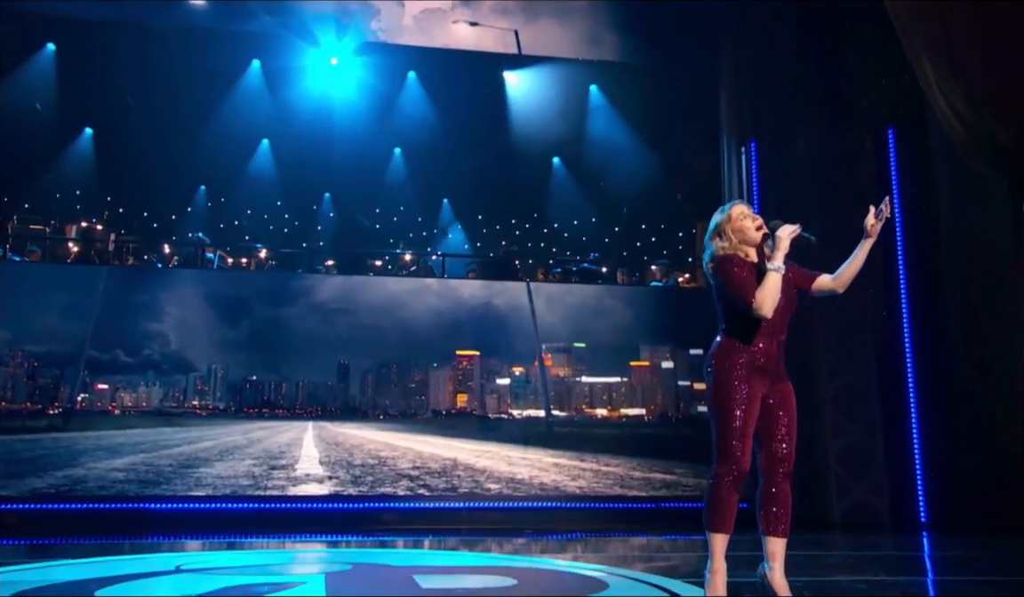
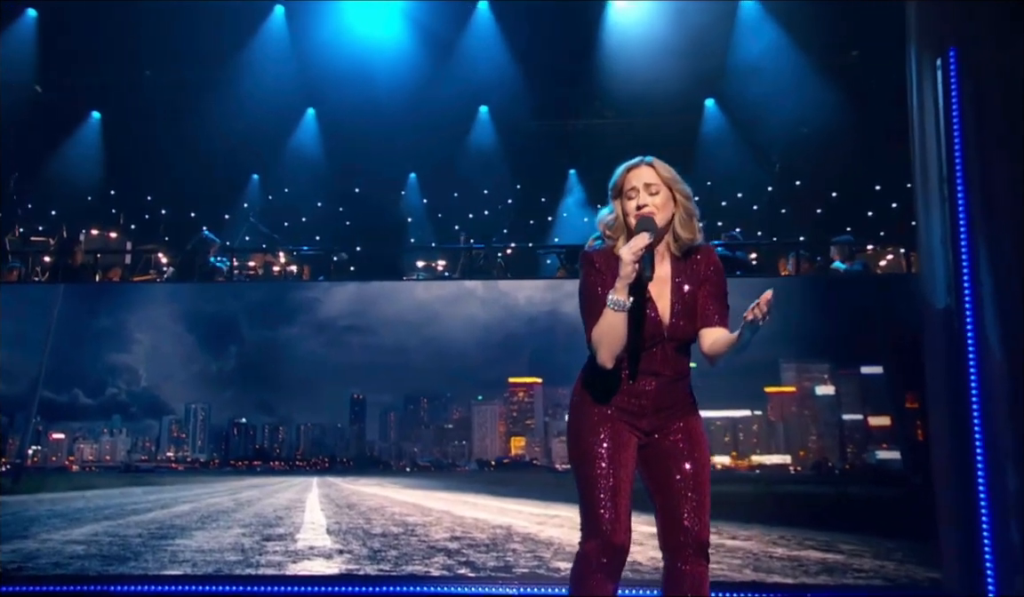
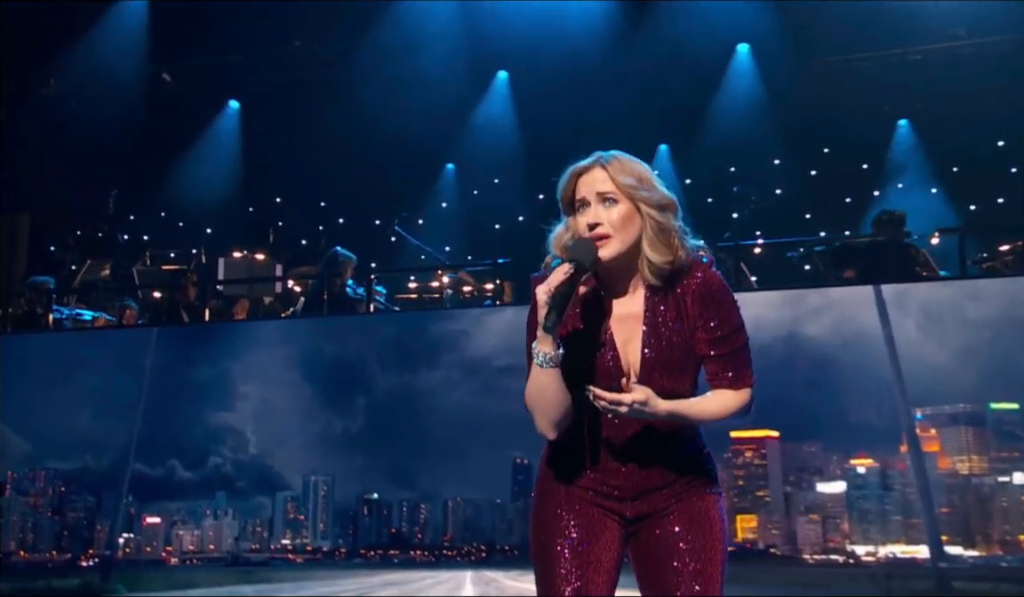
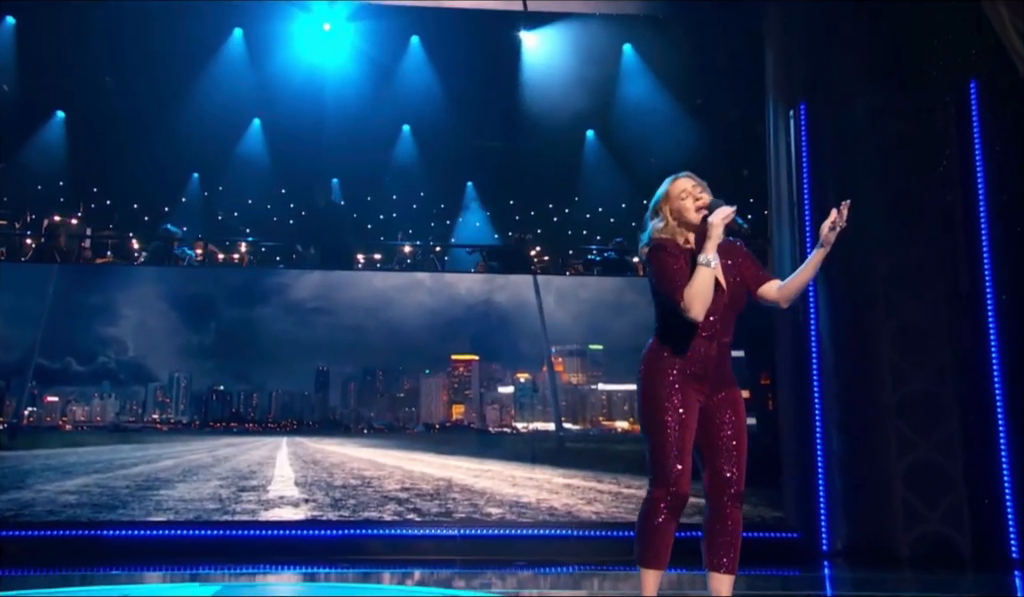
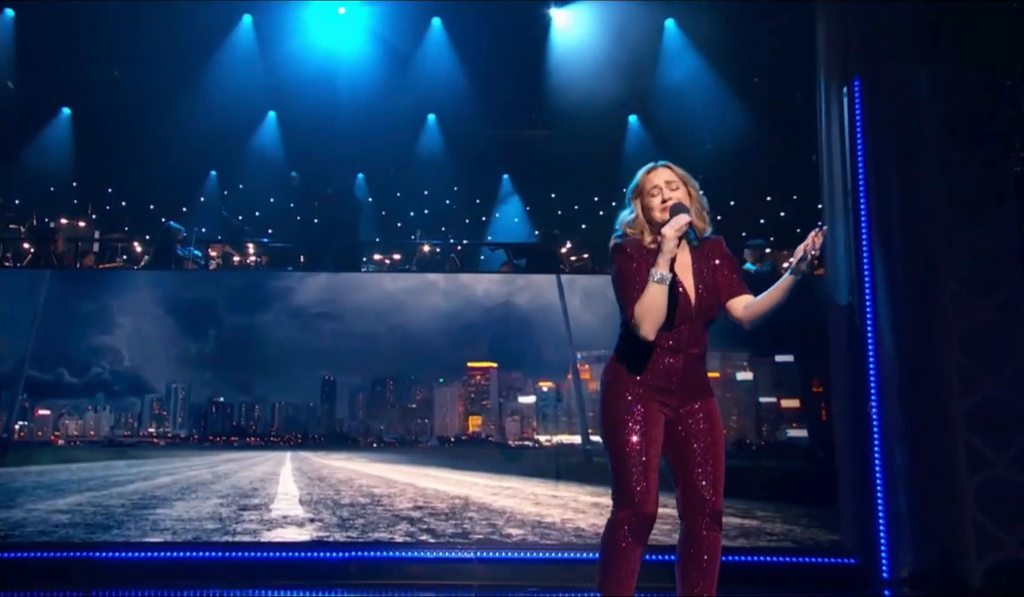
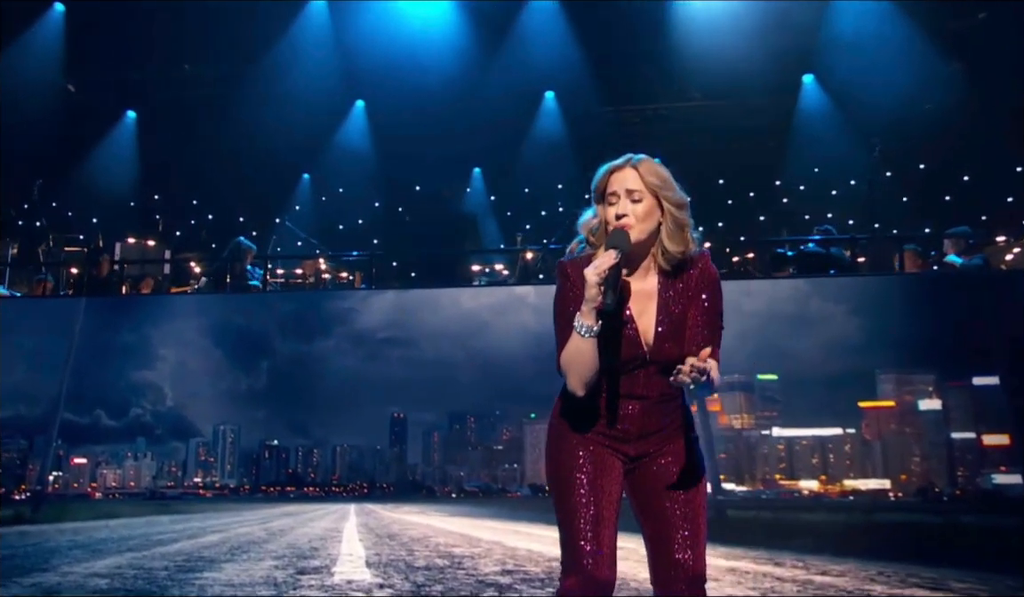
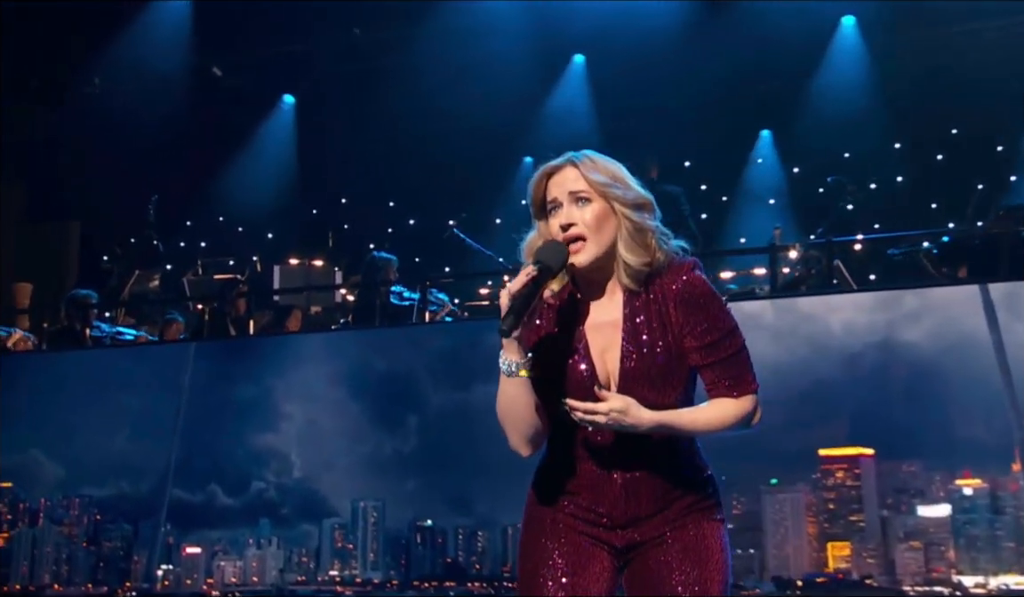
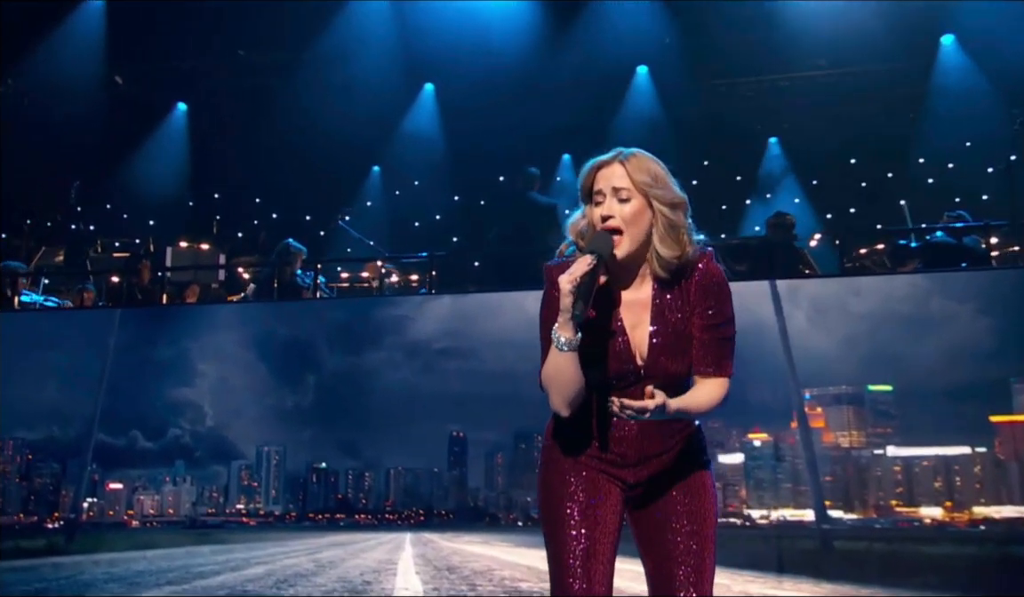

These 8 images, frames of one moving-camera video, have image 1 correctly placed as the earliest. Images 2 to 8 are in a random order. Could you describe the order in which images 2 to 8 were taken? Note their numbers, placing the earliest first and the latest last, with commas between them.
4, 5, 2, 6, 8, 3, 7
